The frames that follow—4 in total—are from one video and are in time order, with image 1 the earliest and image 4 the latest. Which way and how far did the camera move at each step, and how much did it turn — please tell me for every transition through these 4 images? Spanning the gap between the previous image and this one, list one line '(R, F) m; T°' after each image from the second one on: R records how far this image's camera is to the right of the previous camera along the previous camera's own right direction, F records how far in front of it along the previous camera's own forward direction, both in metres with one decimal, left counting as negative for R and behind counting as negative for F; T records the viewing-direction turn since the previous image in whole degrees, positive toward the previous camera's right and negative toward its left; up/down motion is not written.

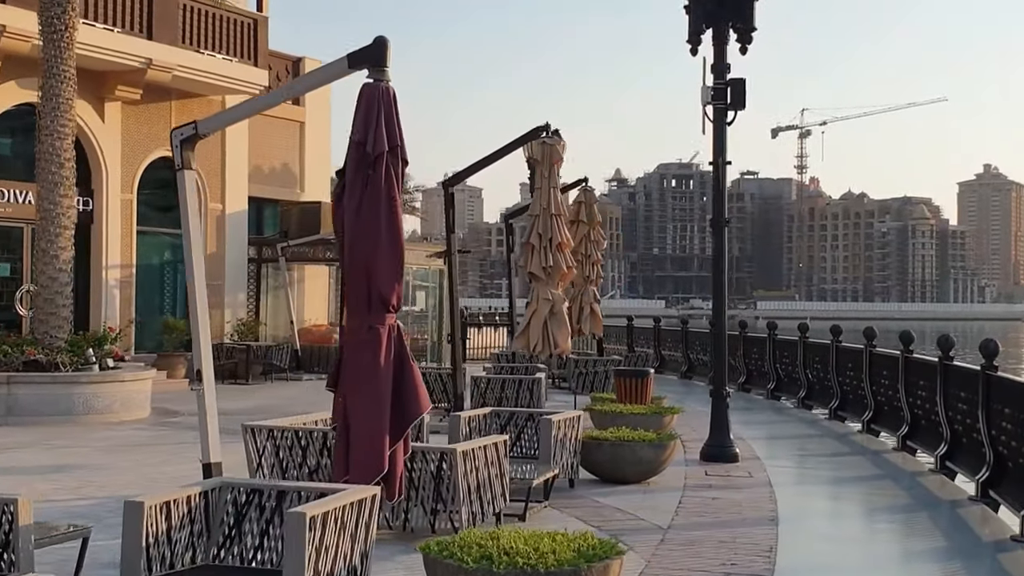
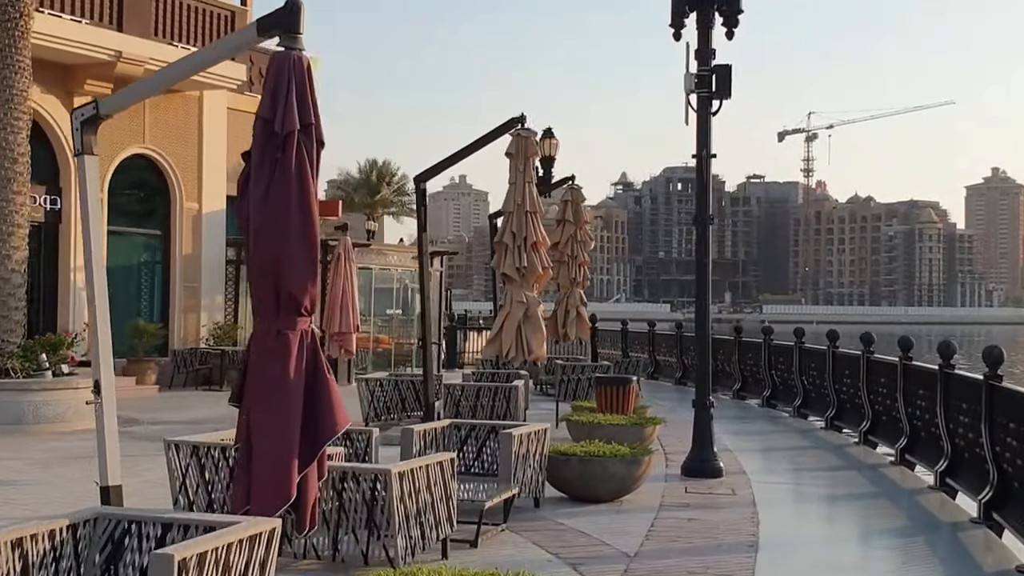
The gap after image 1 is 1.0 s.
(+0.4, +0.8) m; 0°
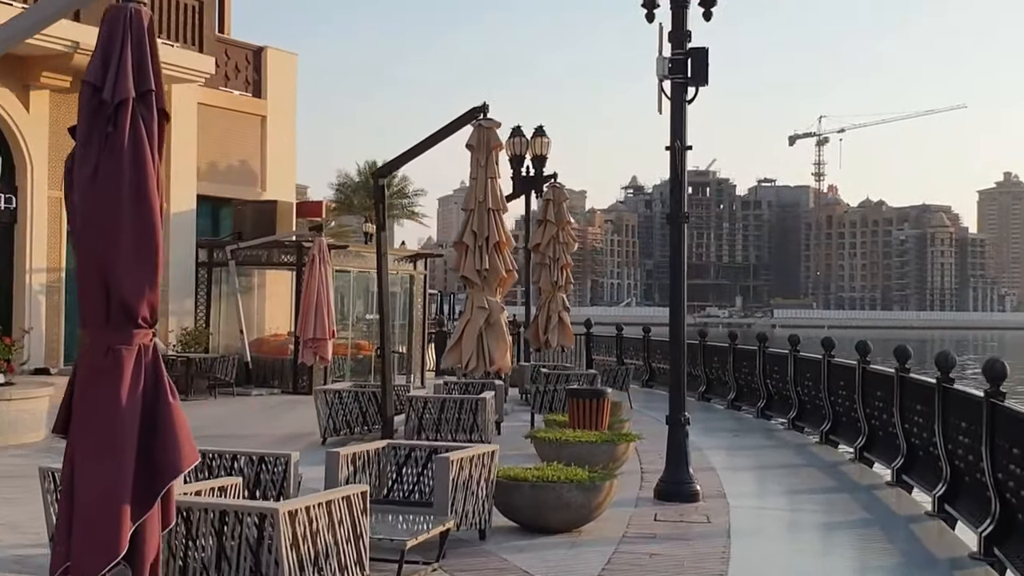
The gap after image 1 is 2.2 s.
(+0.5, +1.0) m; -1°
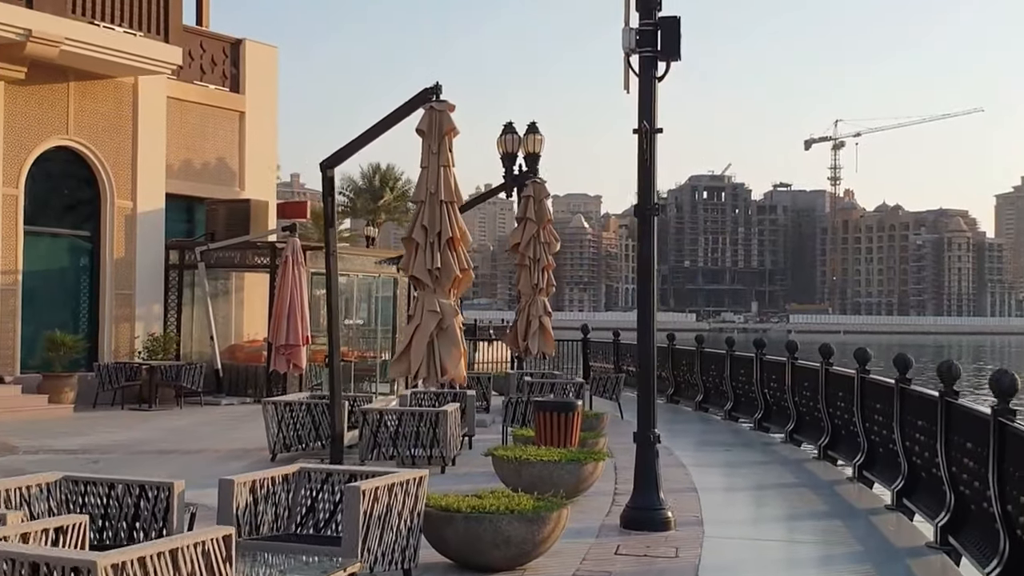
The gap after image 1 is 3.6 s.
(+0.5, +1.1) m; -1°
